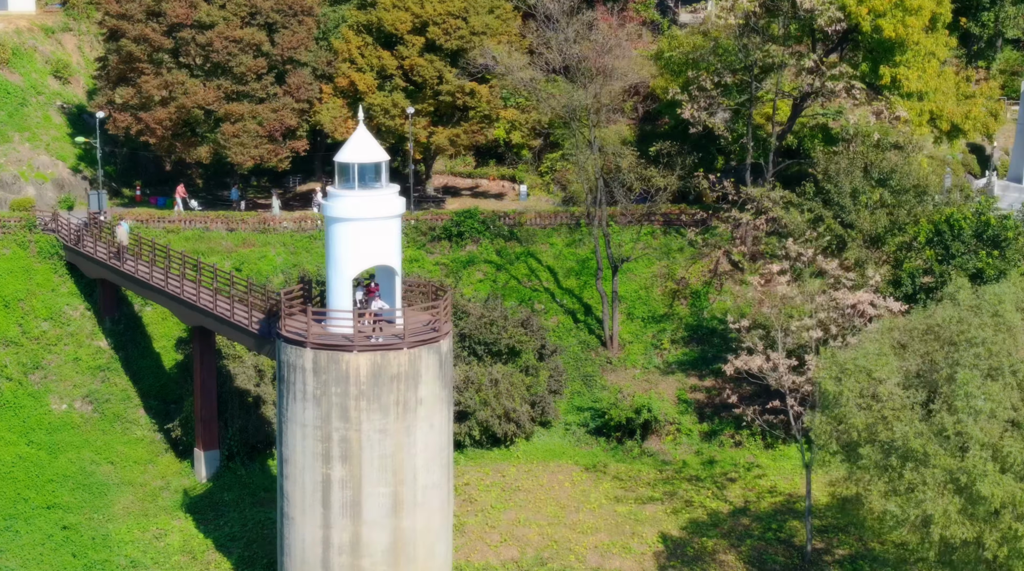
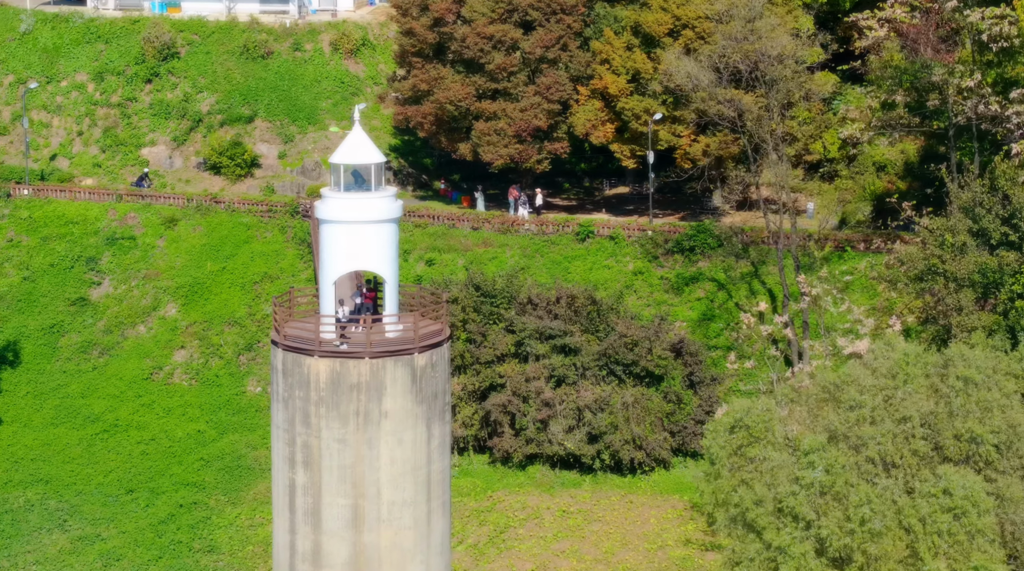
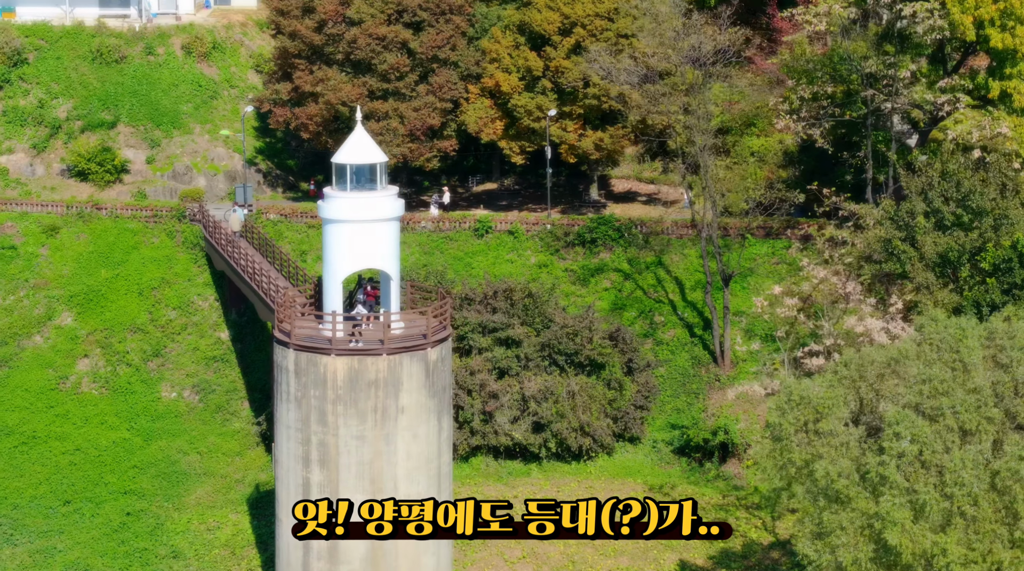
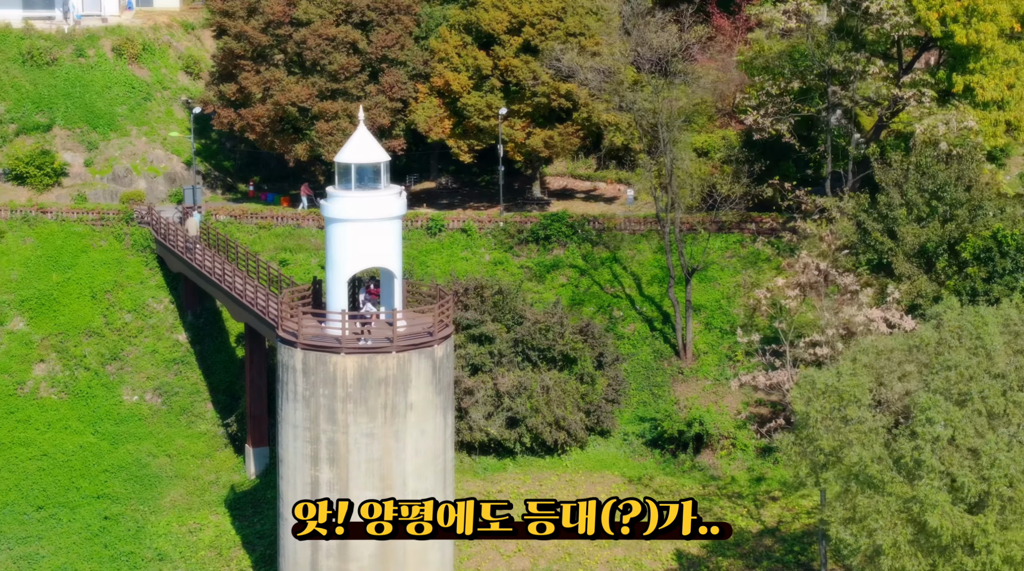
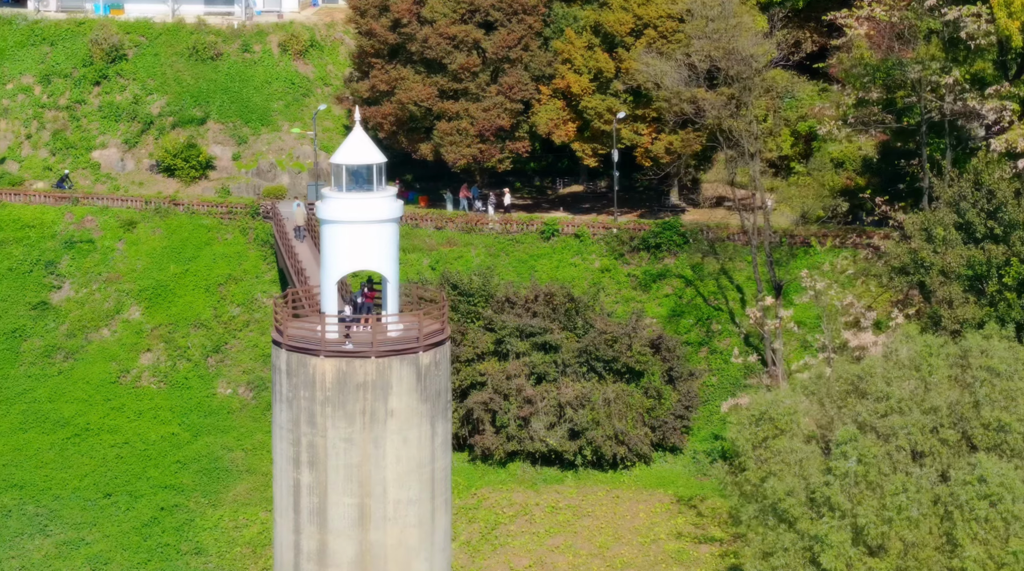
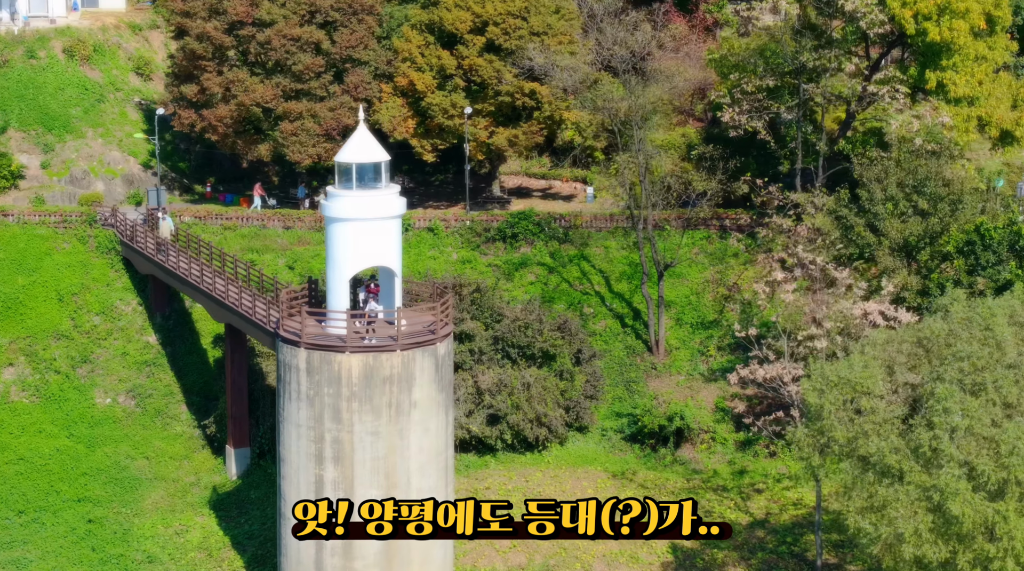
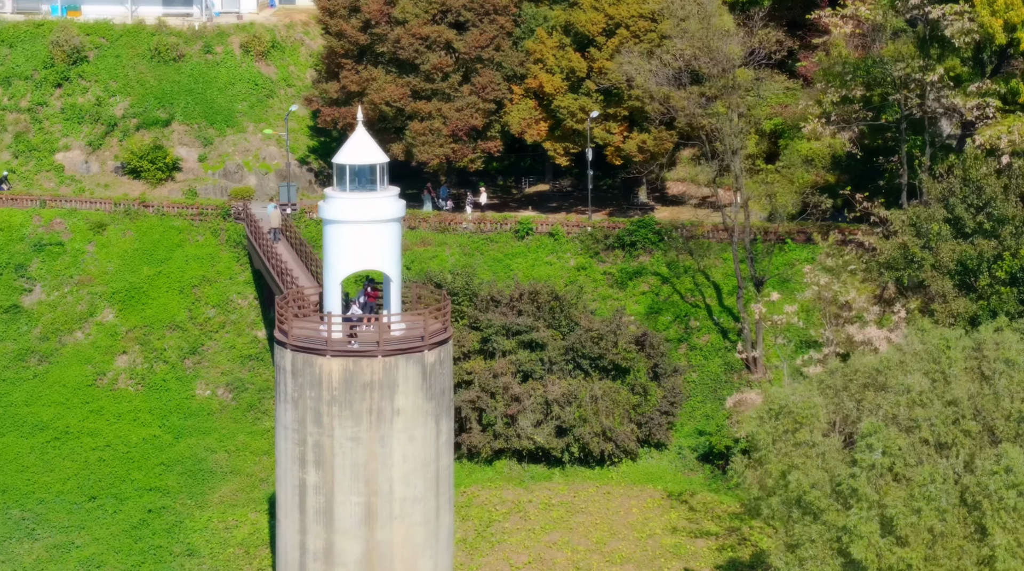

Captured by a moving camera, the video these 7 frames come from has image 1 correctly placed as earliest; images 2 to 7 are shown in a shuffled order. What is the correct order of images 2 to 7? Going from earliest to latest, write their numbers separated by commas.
6, 4, 3, 7, 5, 2
